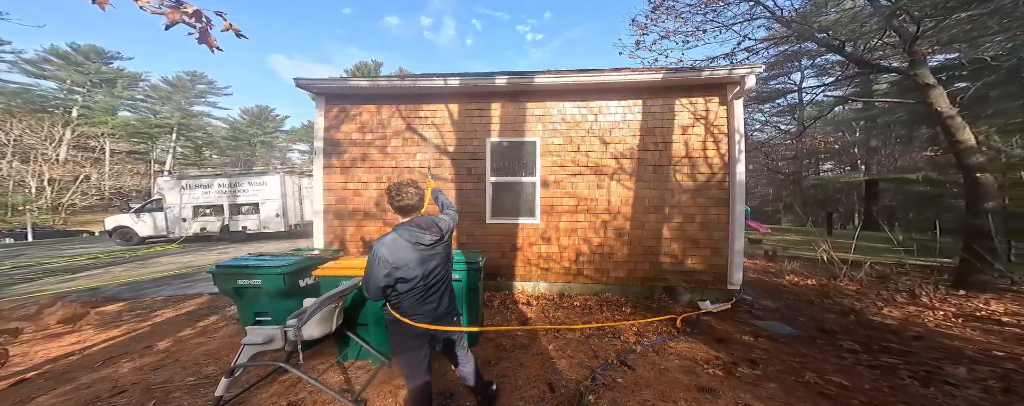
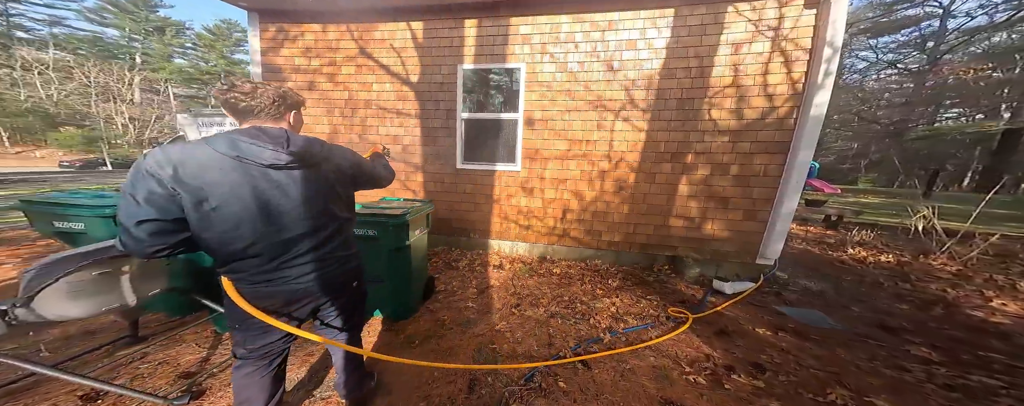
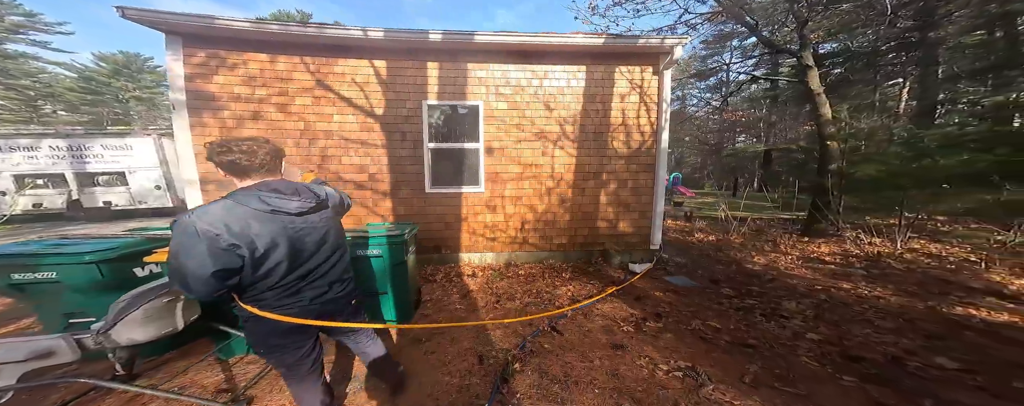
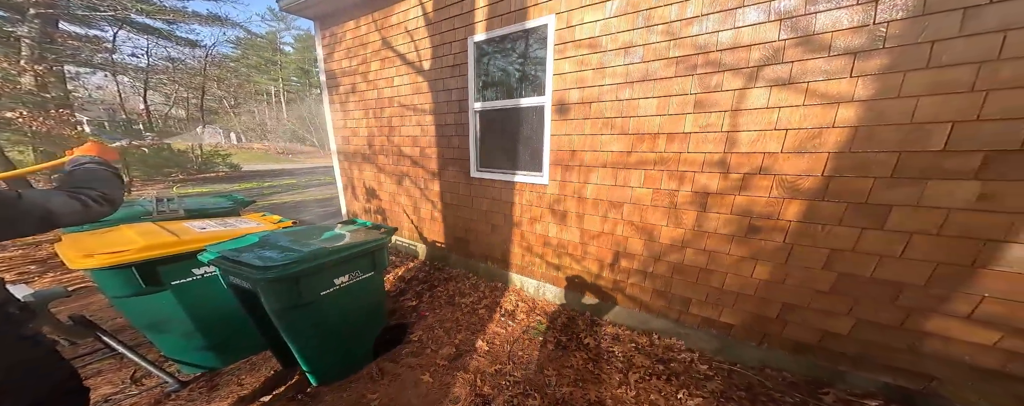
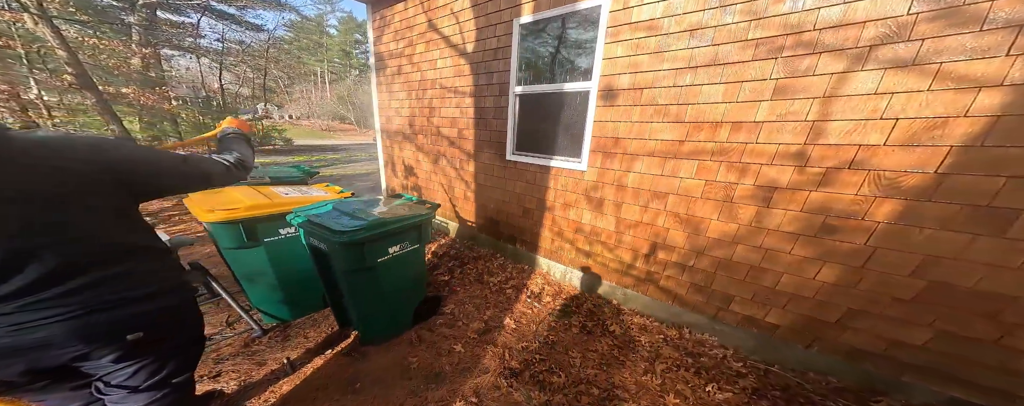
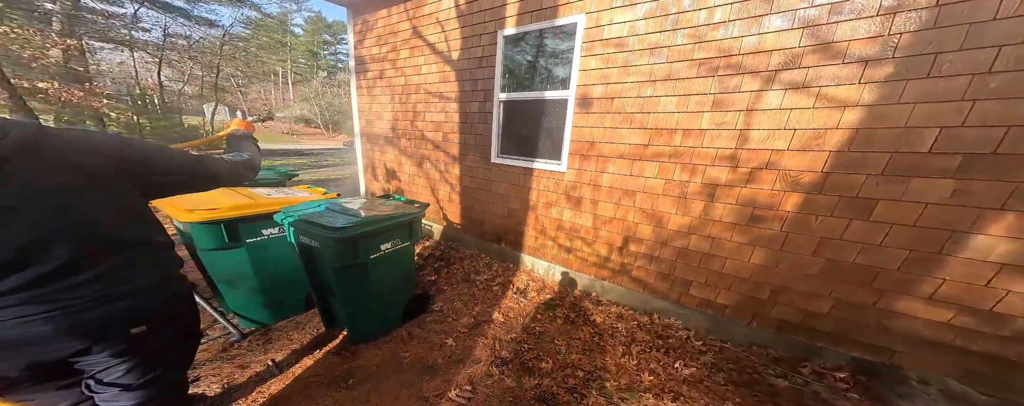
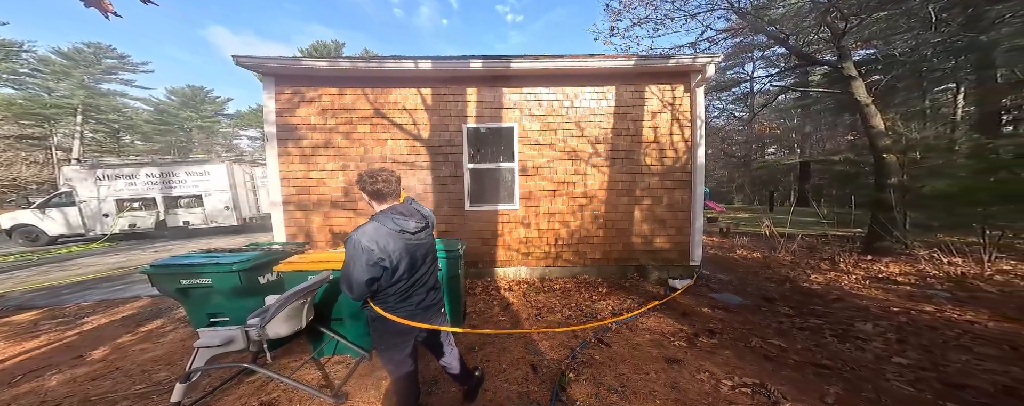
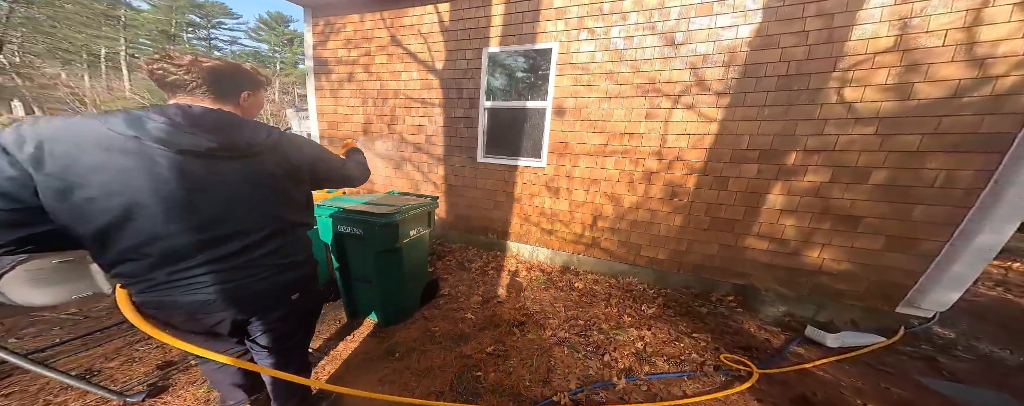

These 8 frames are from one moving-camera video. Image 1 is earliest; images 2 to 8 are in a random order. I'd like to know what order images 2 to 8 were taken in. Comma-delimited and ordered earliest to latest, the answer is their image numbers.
7, 3, 2, 8, 6, 5, 4
